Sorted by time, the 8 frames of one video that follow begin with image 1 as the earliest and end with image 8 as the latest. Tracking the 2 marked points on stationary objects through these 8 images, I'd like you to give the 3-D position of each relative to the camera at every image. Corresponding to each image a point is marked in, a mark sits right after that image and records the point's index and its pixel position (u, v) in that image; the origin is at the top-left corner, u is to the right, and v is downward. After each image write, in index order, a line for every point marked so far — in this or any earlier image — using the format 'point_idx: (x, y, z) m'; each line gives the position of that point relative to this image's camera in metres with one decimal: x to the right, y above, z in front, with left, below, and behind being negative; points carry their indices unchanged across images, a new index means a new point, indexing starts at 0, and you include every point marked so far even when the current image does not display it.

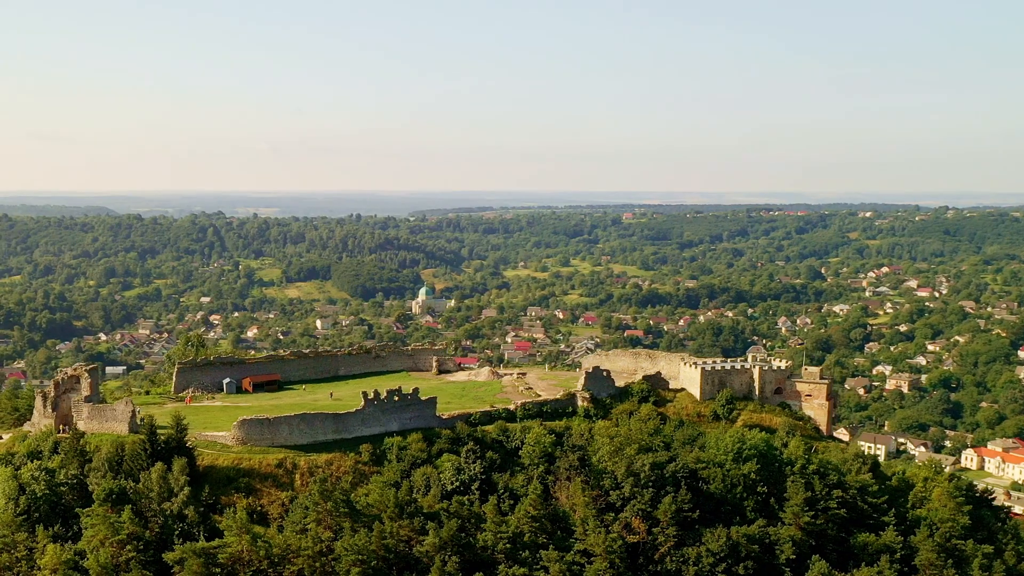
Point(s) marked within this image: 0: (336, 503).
0: (-3.0, -3.6, +18.4) m
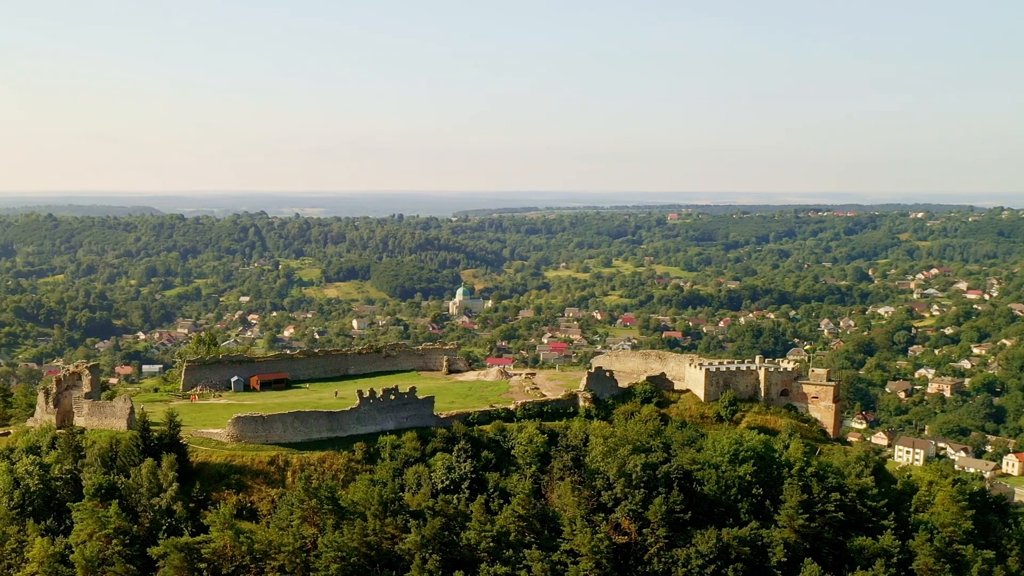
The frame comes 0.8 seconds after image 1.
0: (-3.2, -3.5, +18.5) m
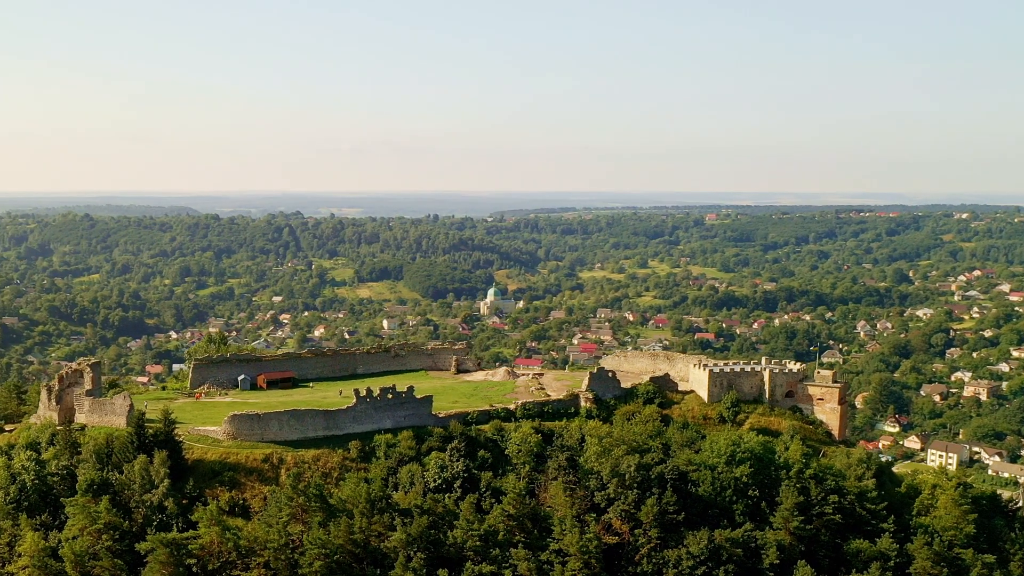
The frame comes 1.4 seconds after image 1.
0: (-3.4, -3.5, +18.6) m
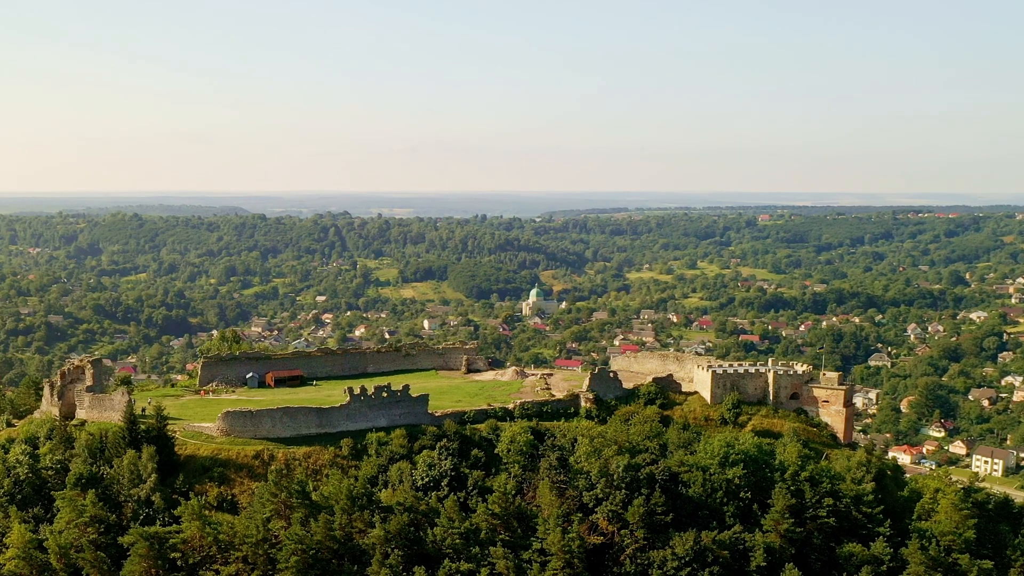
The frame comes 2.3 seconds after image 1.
0: (-3.7, -3.5, +18.8) m
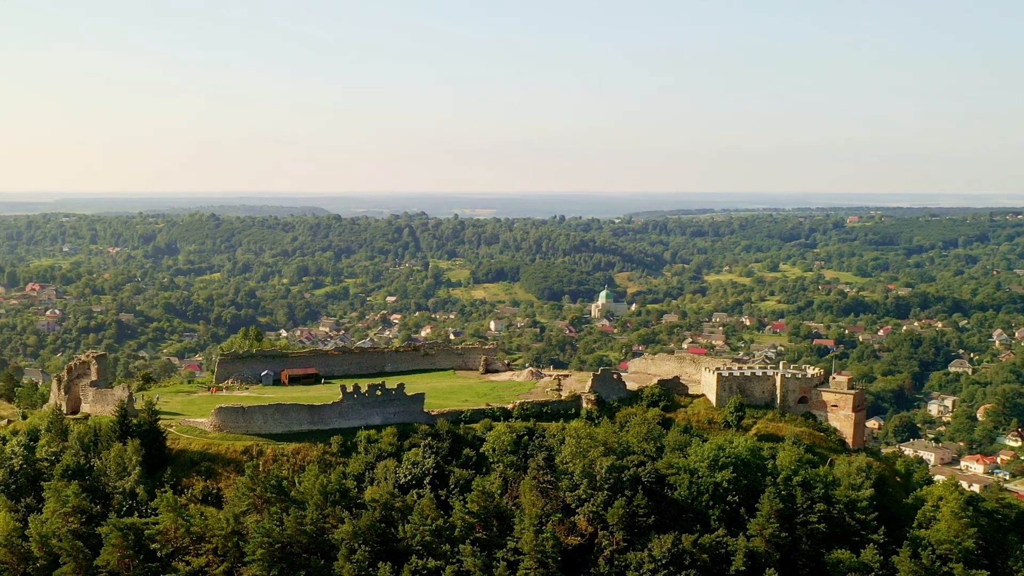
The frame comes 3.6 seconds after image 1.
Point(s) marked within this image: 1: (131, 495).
0: (-4.2, -3.5, +19.1) m
1: (-6.7, -3.7, +19.6) m
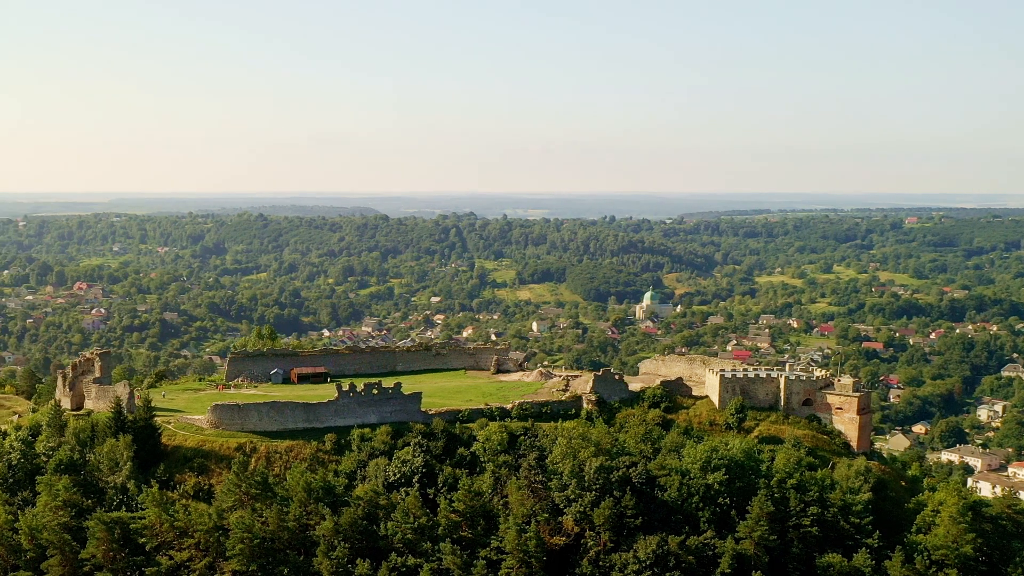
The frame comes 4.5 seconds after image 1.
0: (-4.5, -3.4, +19.4) m
1: (-7.0, -3.6, +19.9) m
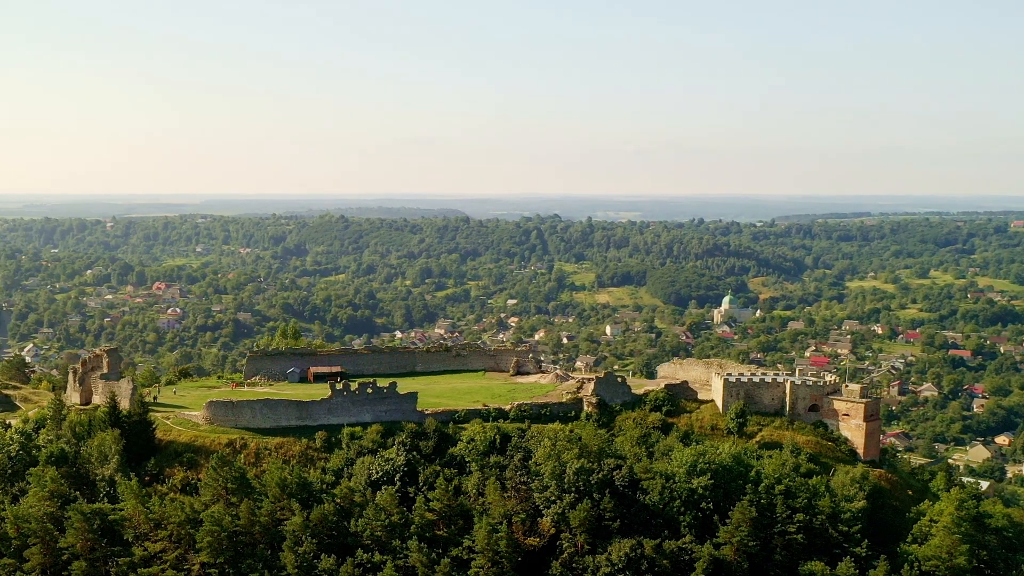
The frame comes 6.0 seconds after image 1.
0: (-5.0, -3.4, +19.8) m
1: (-7.5, -3.6, +20.5) m
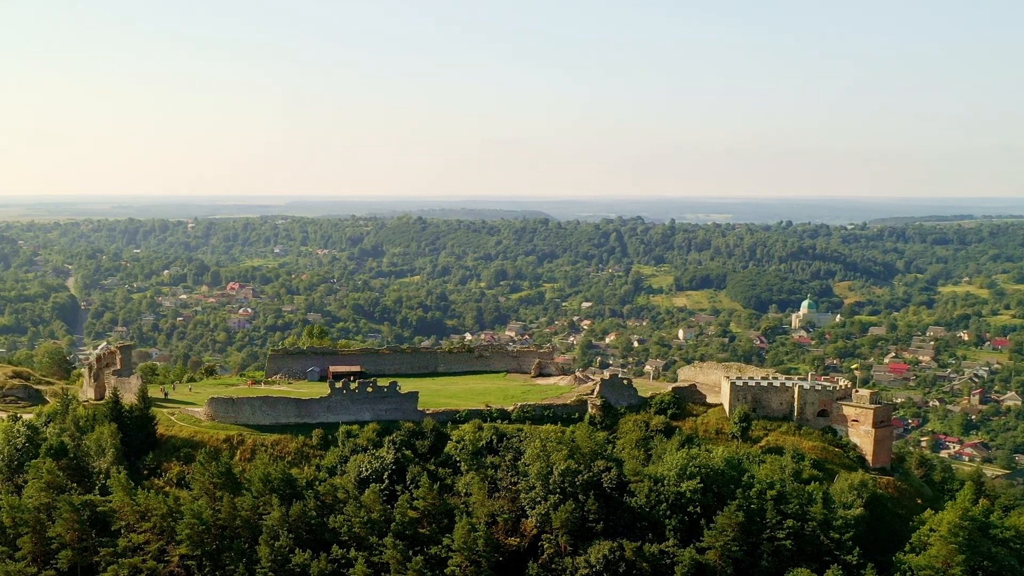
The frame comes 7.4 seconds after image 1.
0: (-5.4, -3.4, +20.3) m
1: (-7.8, -3.6, +21.2) m
